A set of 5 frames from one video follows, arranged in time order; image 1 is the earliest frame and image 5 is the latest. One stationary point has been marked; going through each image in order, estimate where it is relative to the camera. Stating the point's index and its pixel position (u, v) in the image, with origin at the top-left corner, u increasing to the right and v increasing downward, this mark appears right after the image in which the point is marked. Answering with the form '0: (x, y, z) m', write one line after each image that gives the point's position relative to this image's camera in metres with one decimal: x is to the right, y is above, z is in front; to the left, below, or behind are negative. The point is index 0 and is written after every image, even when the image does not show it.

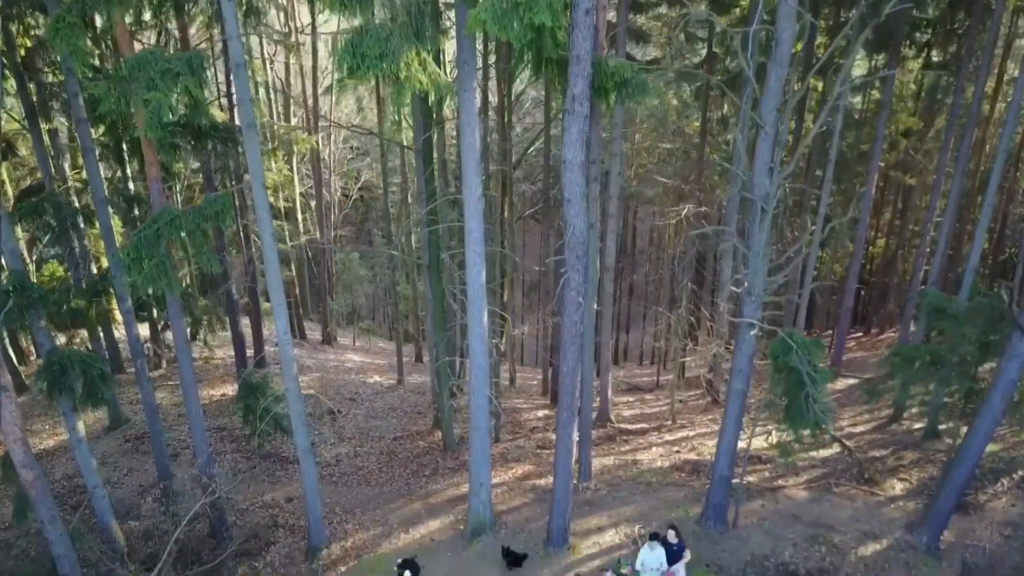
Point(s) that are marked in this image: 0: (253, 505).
0: (-4.3, -3.7, +13.4) m
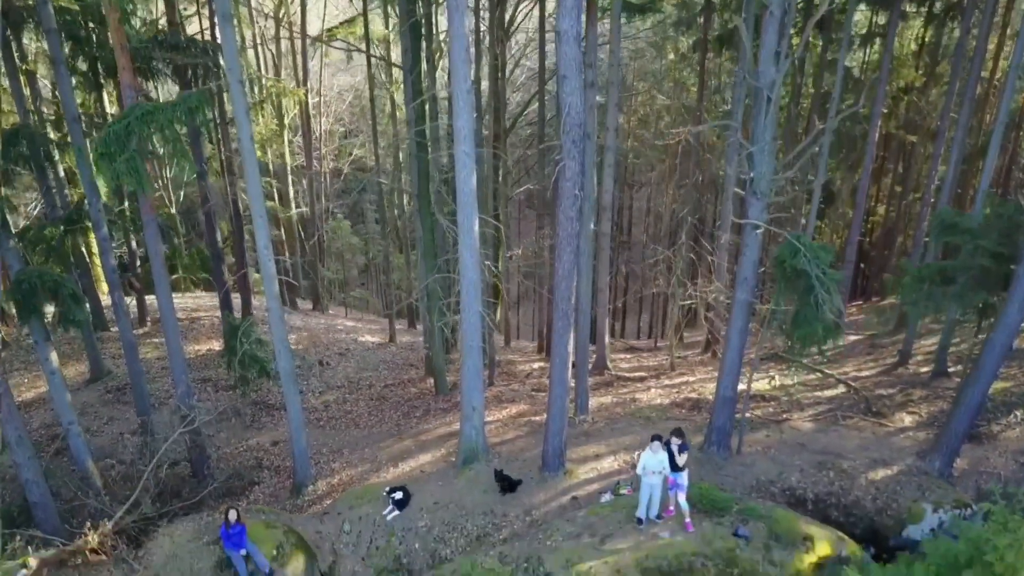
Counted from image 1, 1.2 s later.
0: (-4.3, -2.6, +12.9) m
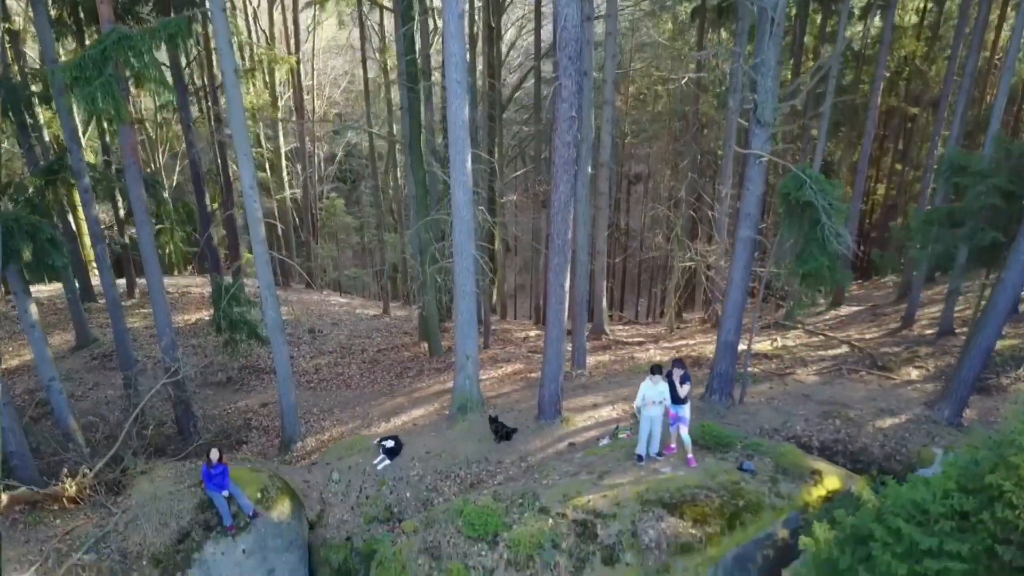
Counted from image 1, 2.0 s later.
0: (-4.4, -1.9, +12.5) m
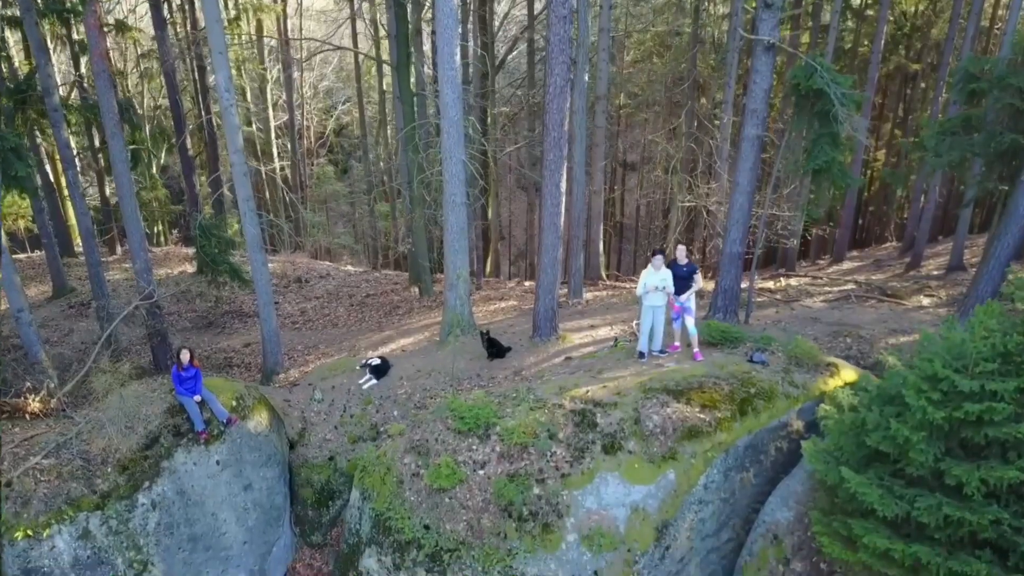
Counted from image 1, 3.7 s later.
0: (-4.5, -0.9, +12.0) m
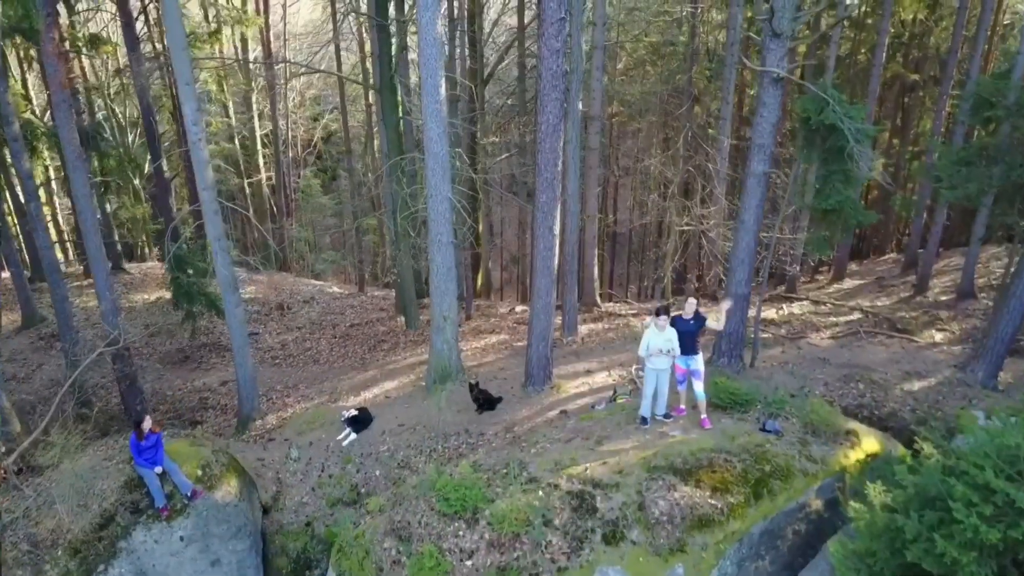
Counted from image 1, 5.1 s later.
0: (-4.6, -1.4, +11.3) m
